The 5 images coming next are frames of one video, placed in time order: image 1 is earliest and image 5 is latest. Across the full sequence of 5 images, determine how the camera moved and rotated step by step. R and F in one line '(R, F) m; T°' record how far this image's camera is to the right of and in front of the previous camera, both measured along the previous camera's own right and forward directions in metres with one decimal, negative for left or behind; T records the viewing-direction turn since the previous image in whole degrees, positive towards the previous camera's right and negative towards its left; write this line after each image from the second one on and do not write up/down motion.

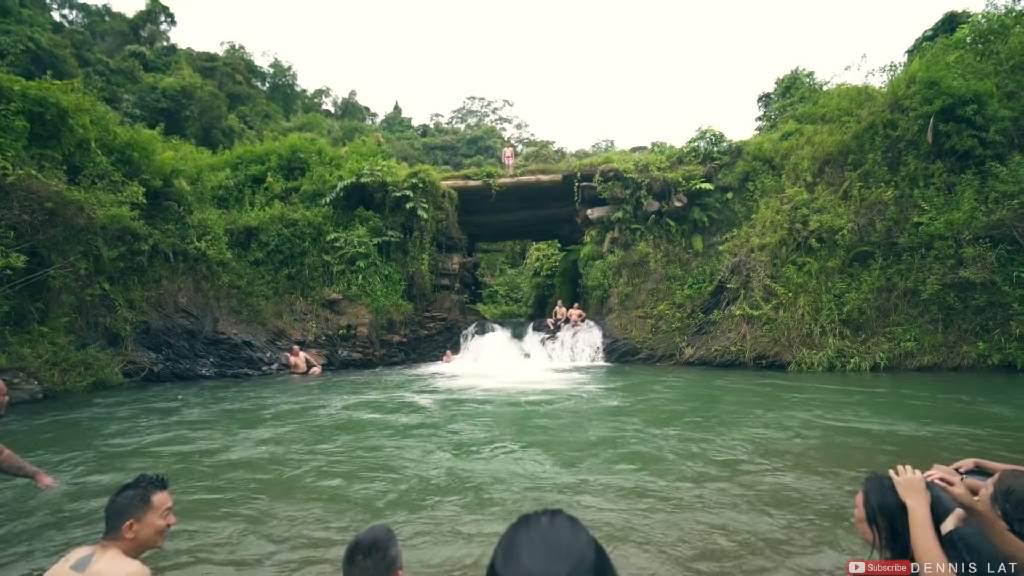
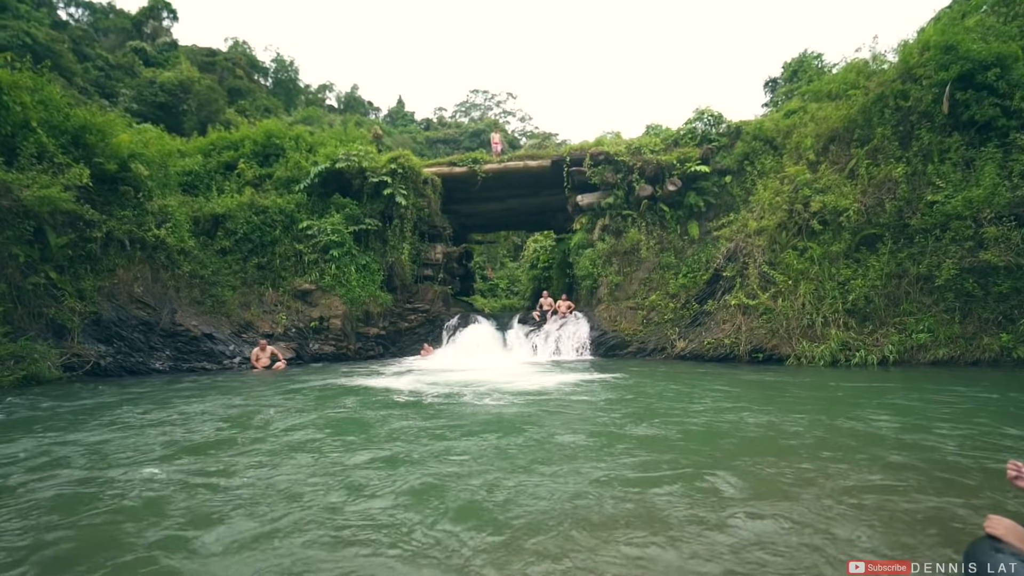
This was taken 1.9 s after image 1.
(+0.6, +1.1) m; 0°
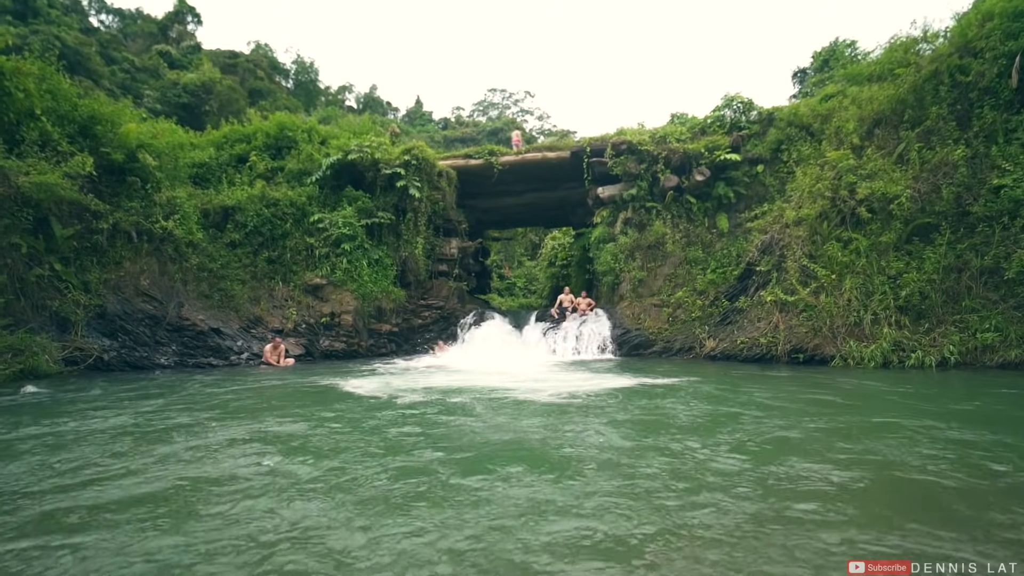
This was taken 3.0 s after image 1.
(0.0, +0.8) m; -2°
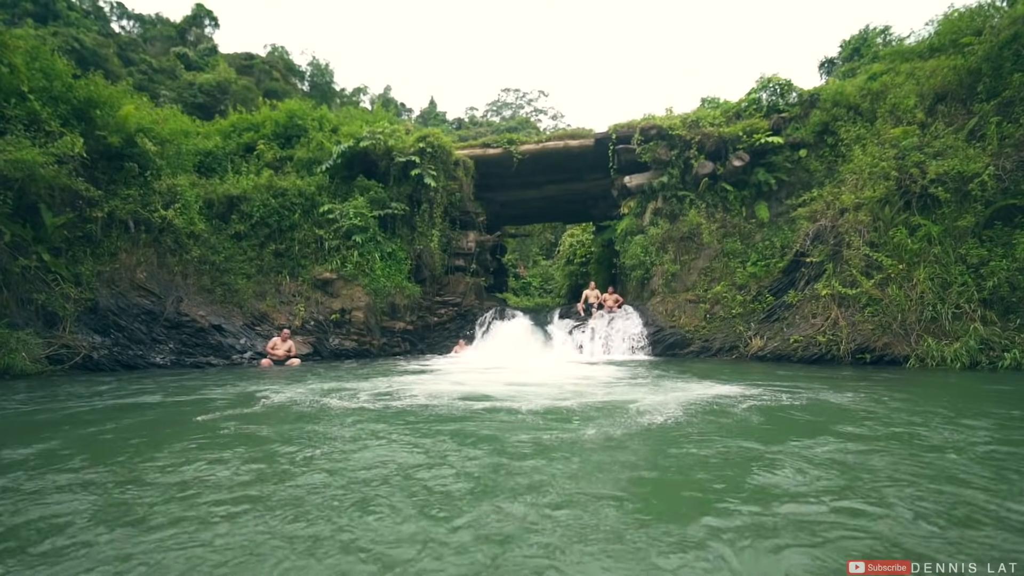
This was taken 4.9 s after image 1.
(-0.2, +1.1) m; -1°
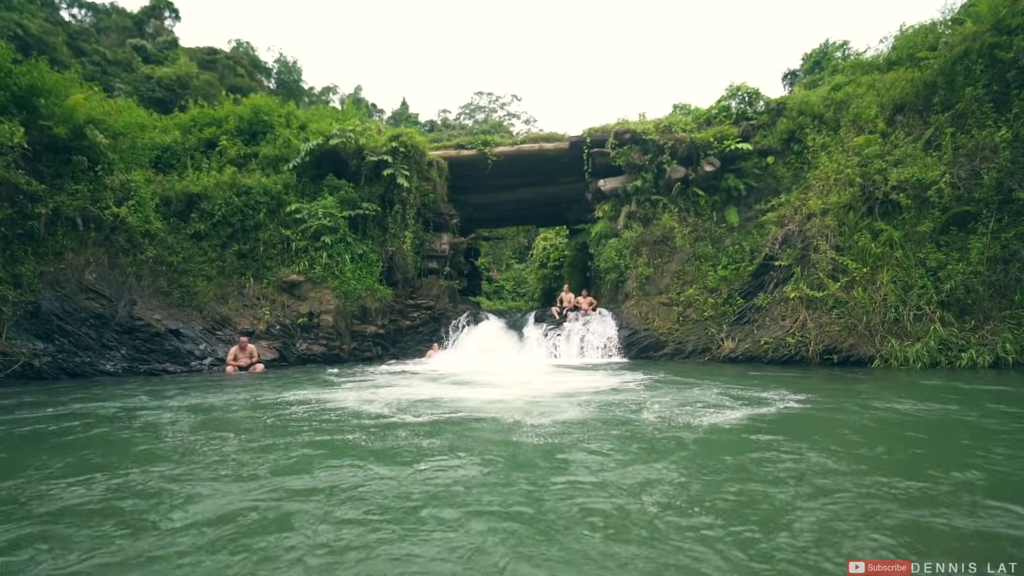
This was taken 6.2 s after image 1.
(-0.2, +0.3) m; +3°
